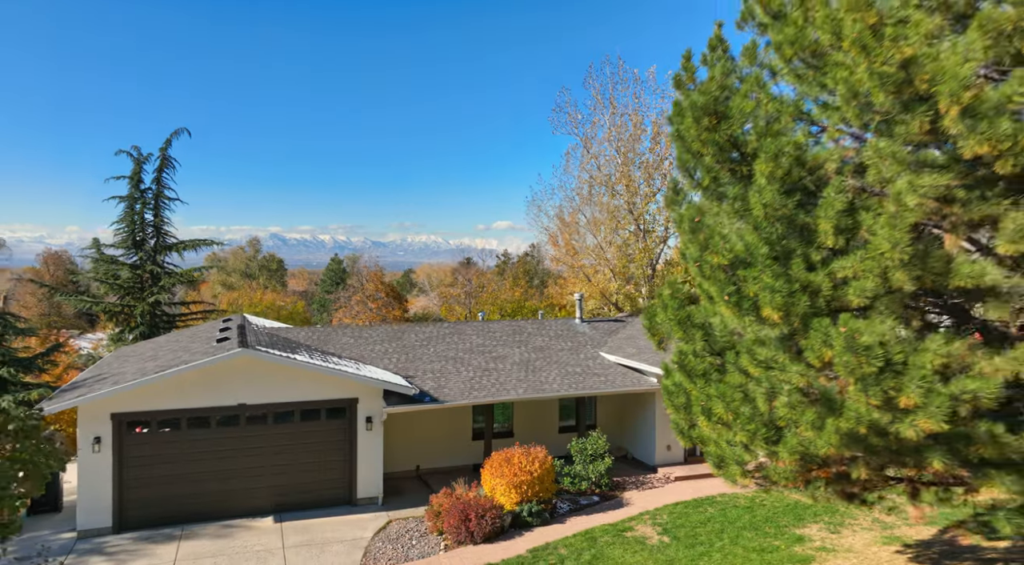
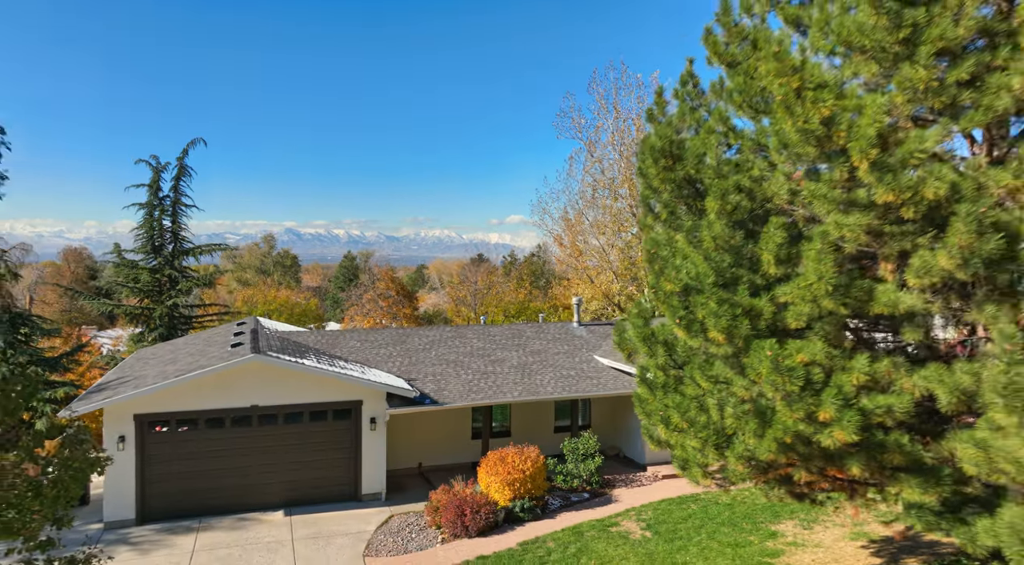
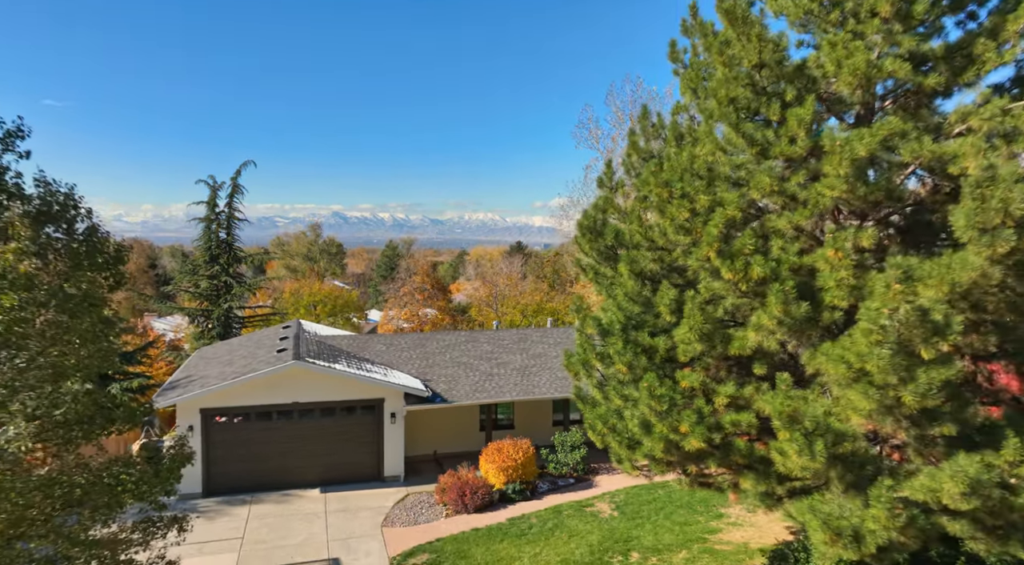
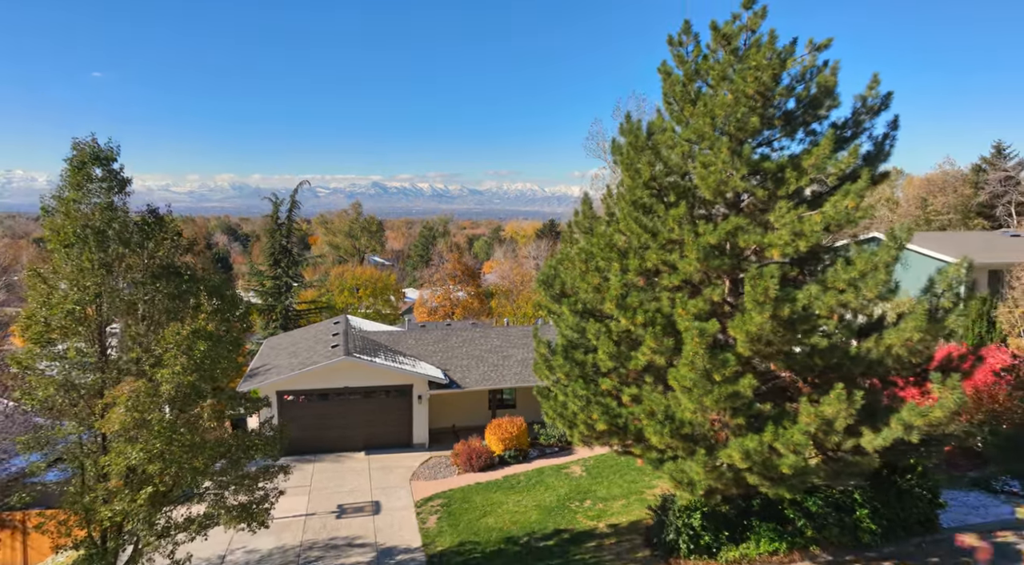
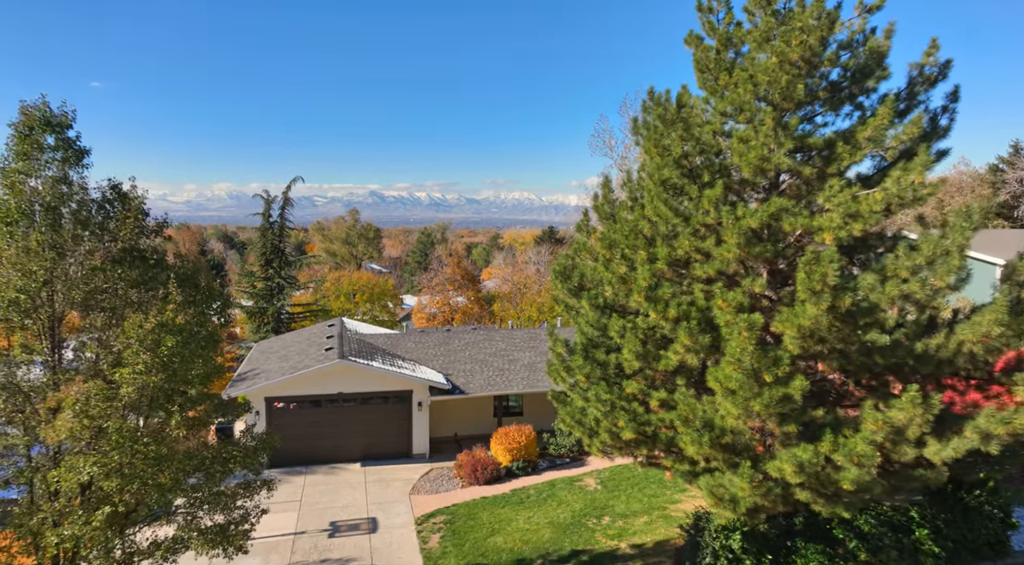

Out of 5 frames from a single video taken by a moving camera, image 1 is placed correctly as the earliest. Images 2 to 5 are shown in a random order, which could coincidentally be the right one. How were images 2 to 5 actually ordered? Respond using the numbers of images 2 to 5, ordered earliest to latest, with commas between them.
2, 3, 5, 4
